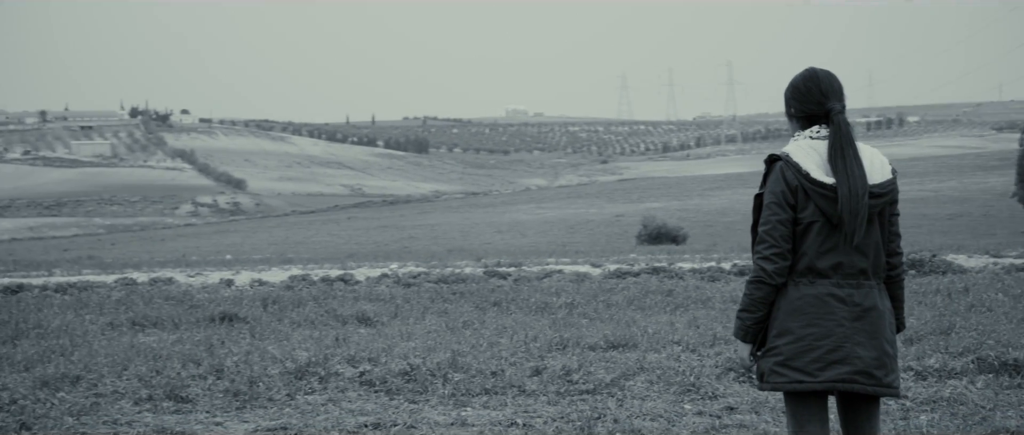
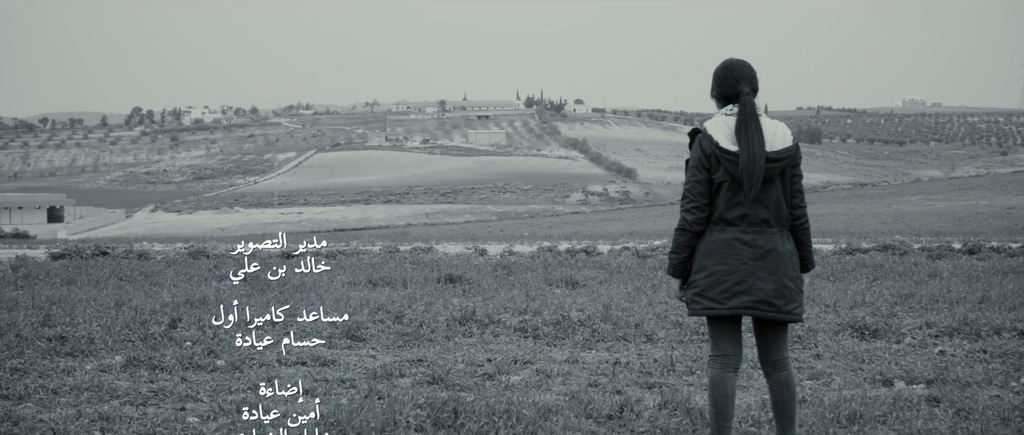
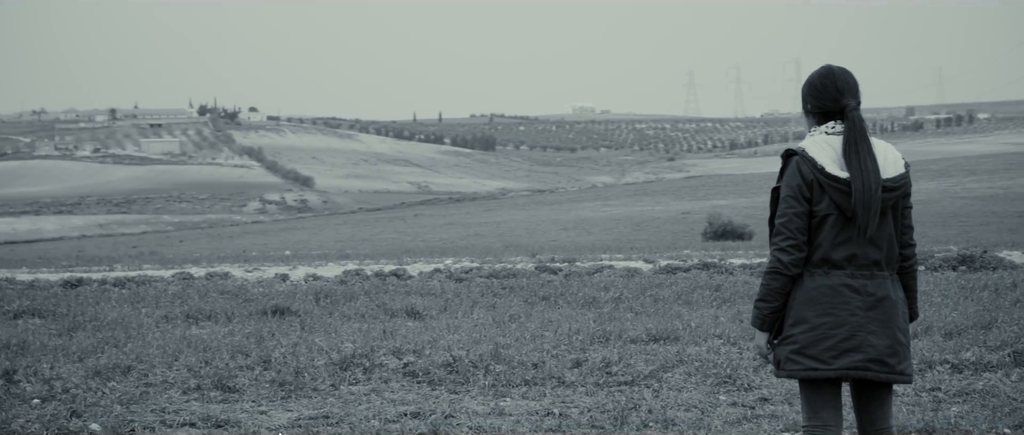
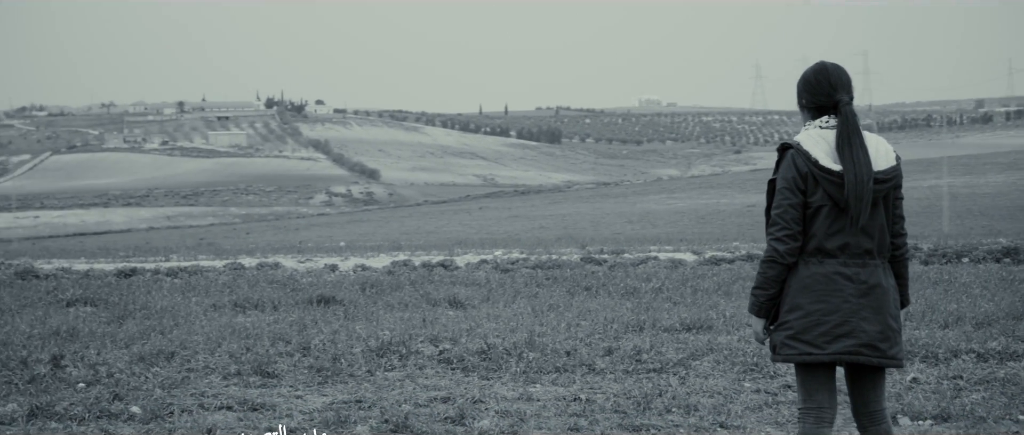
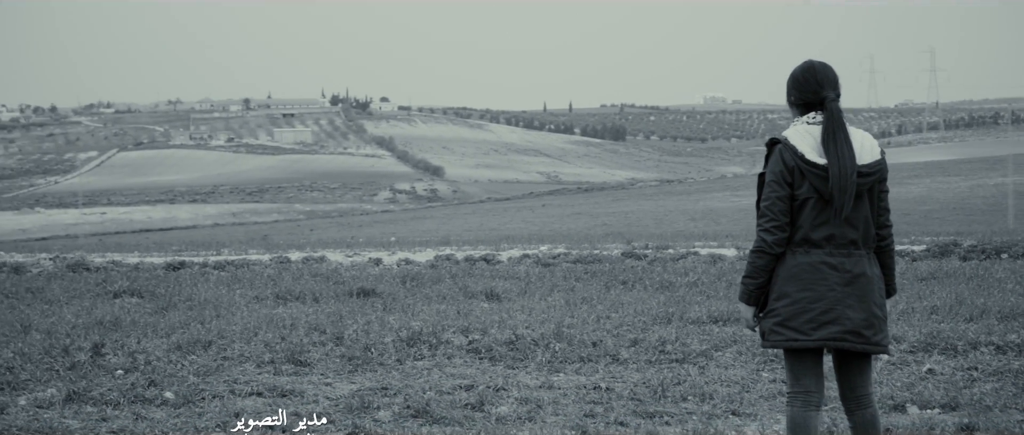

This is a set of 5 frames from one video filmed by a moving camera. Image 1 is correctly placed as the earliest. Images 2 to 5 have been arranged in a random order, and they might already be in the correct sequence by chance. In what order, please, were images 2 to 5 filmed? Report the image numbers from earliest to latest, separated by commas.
3, 4, 5, 2
